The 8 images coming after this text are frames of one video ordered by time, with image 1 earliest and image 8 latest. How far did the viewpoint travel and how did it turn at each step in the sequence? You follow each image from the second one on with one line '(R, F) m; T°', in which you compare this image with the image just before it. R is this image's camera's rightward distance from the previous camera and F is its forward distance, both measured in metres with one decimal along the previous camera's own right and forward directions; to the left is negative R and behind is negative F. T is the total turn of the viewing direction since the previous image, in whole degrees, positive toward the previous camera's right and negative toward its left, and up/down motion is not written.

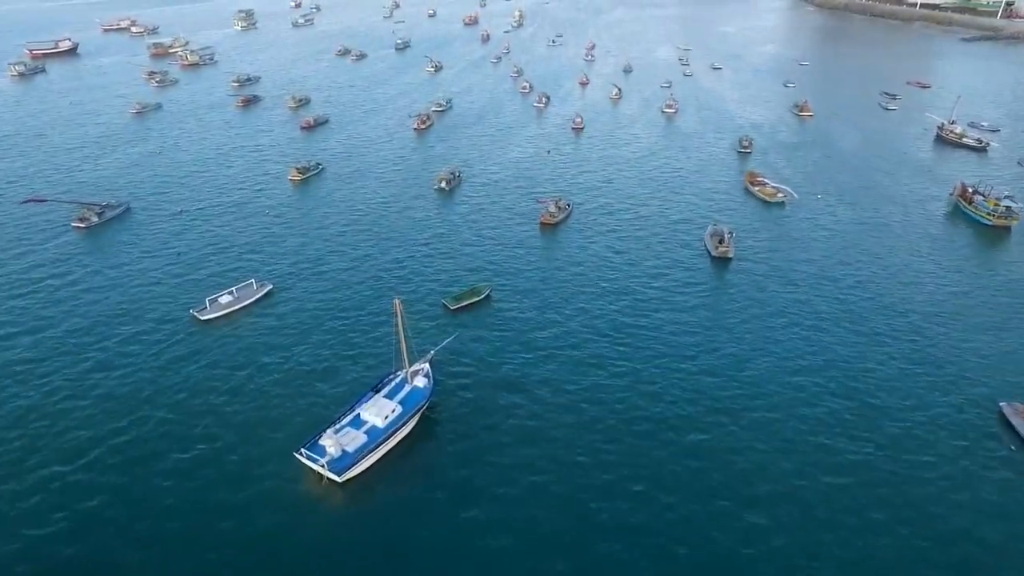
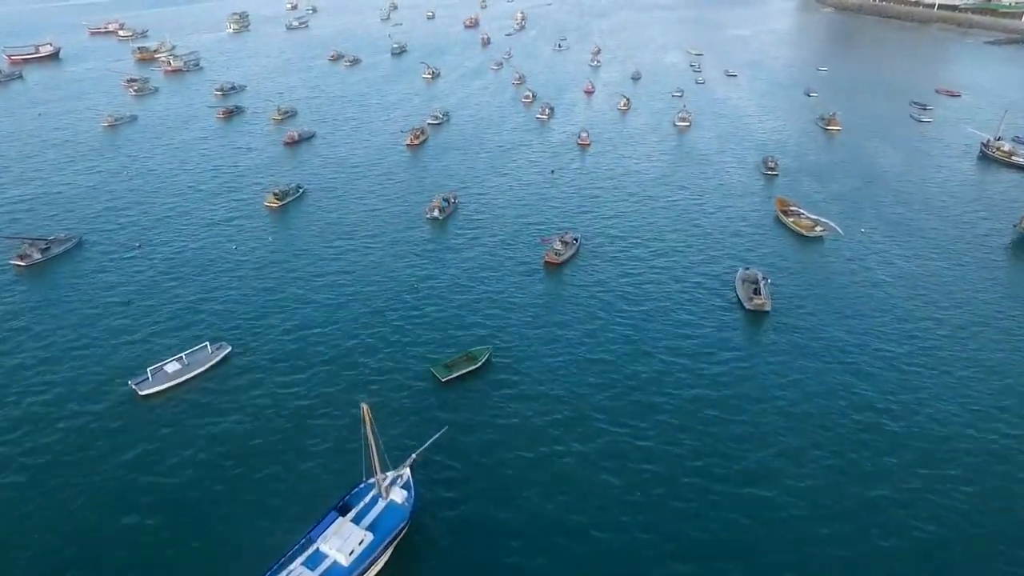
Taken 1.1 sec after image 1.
(+0.2, +14.9) m; 0°
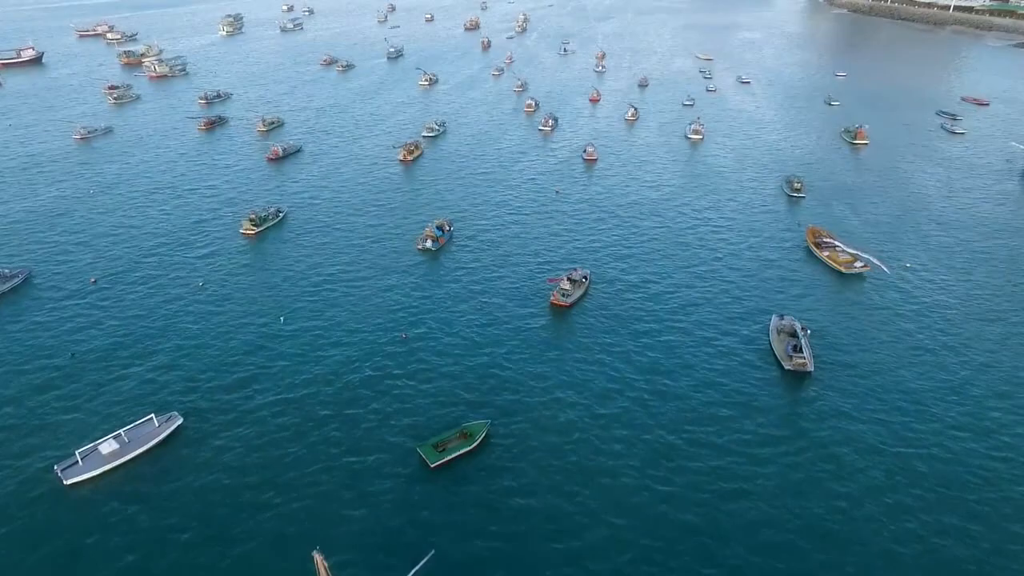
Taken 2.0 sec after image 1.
(0.0, +12.5) m; 0°
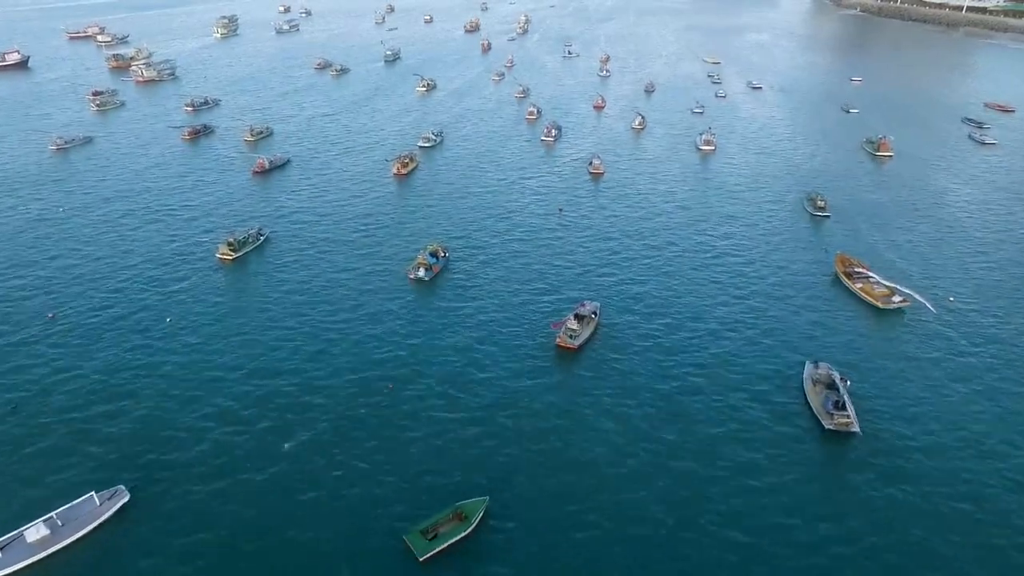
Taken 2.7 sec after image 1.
(0.0, +9.7) m; 0°
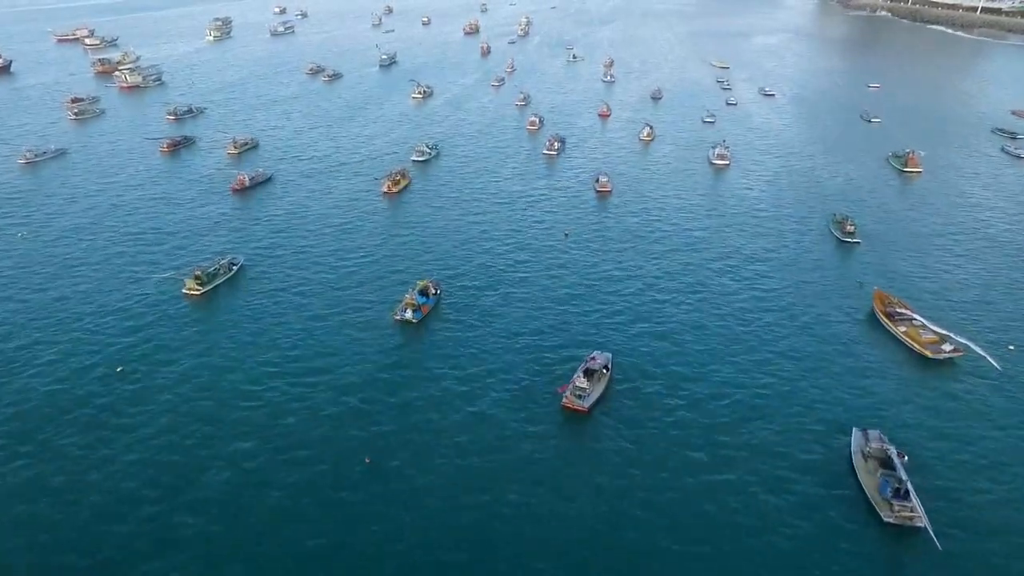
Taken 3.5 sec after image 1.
(+0.3, +10.8) m; 0°
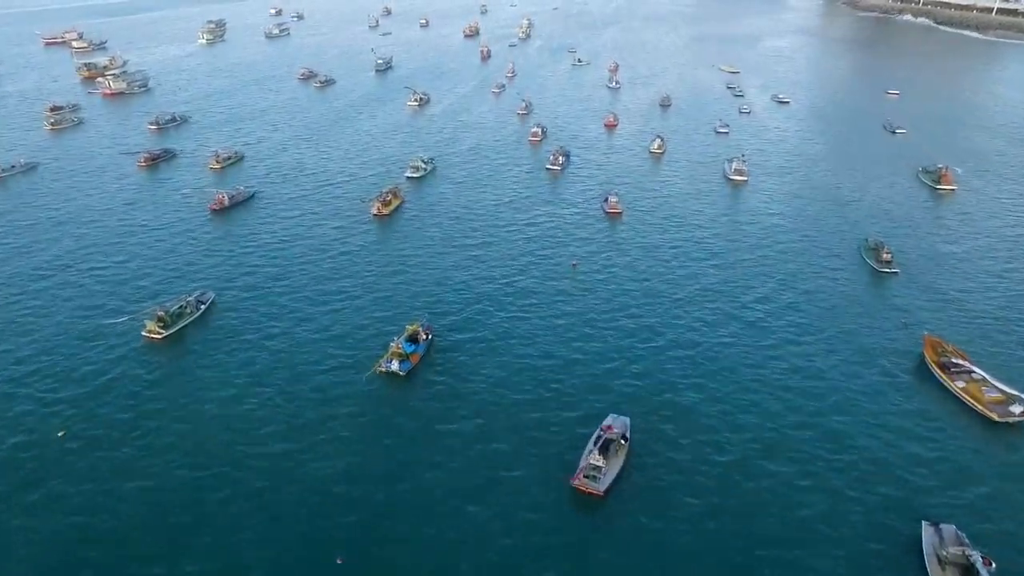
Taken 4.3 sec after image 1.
(-0.1, +10.9) m; 0°
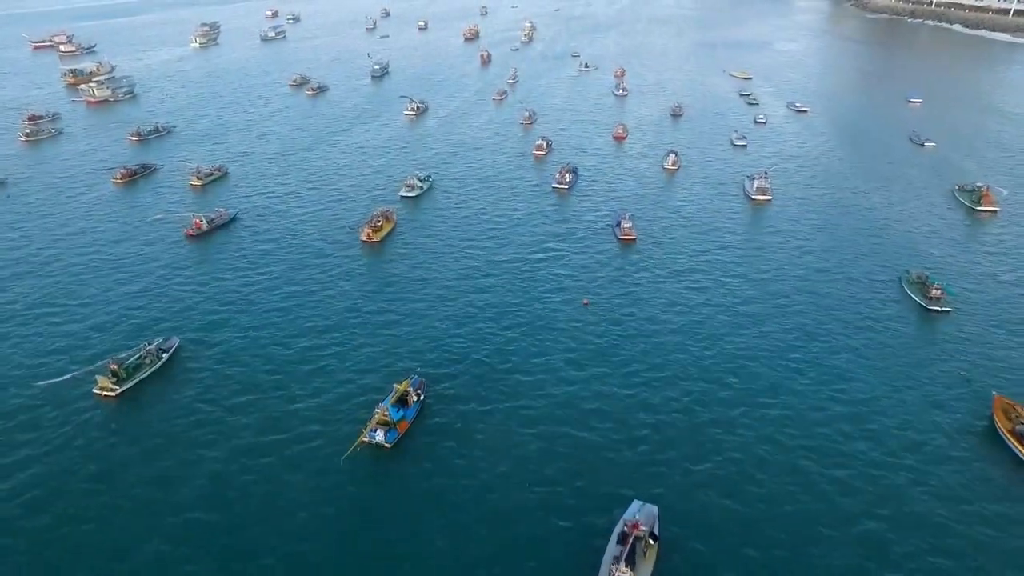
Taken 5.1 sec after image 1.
(-0.5, +10.9) m; 0°
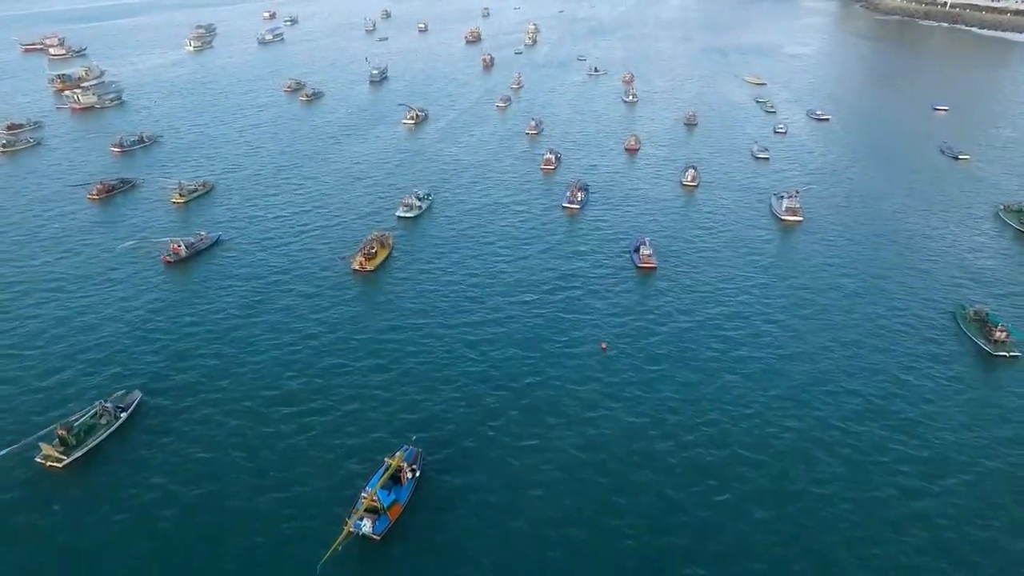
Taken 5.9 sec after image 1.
(-1.0, +10.5) m; 0°
